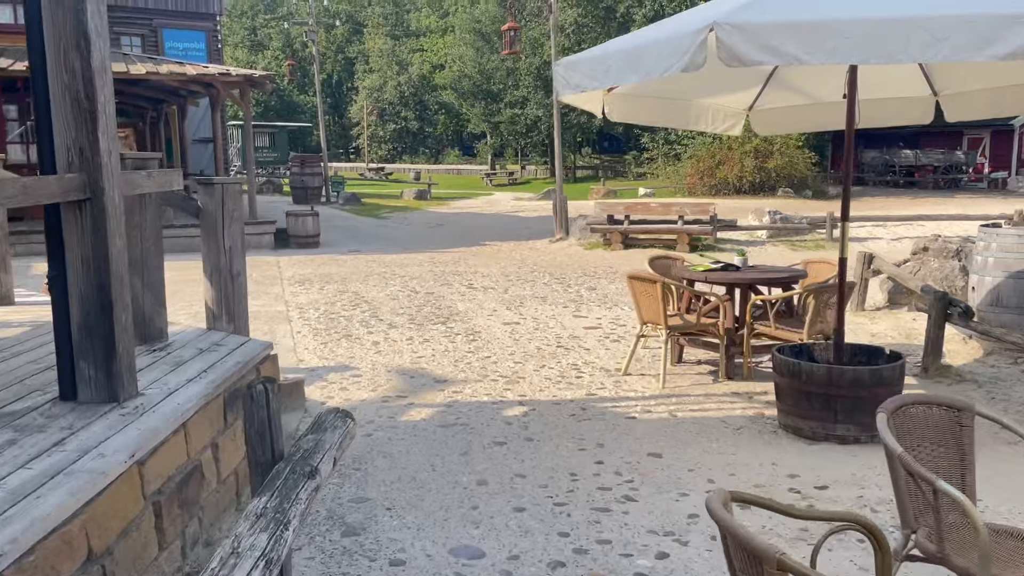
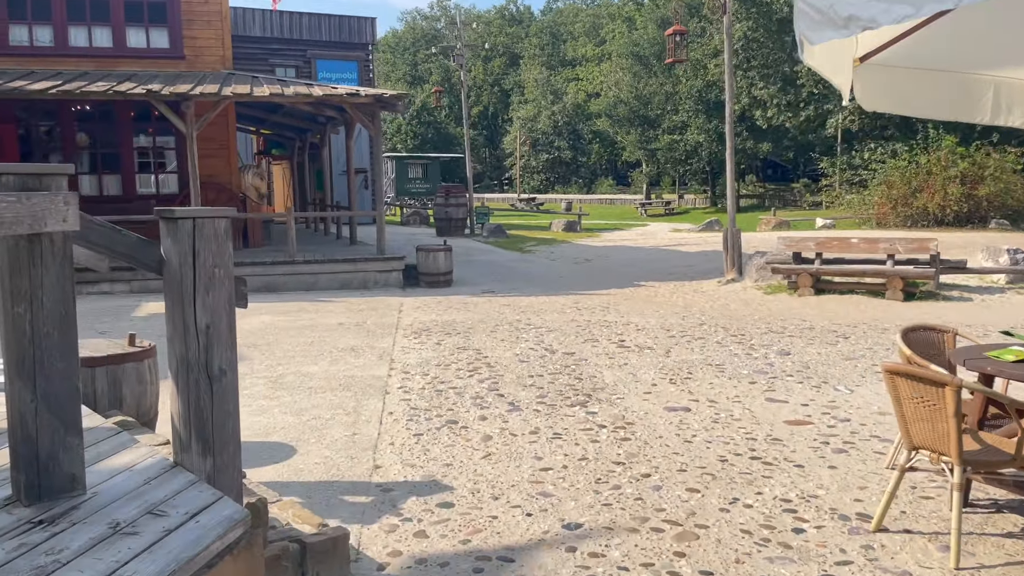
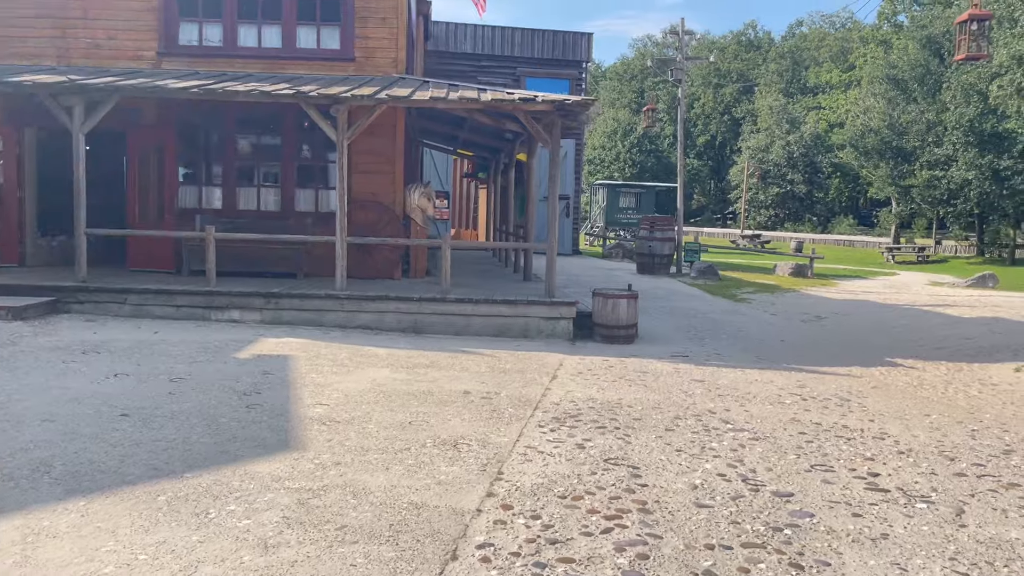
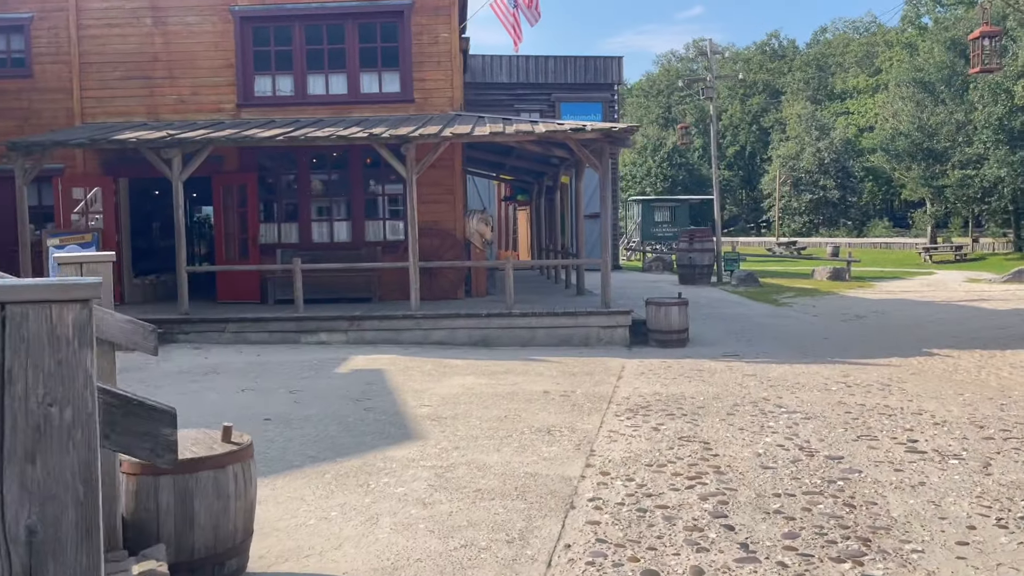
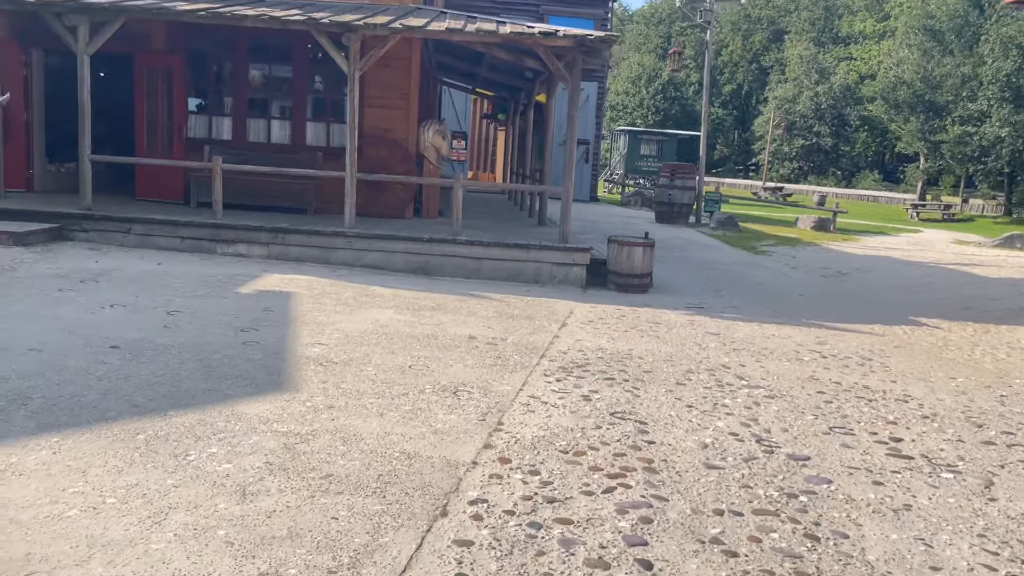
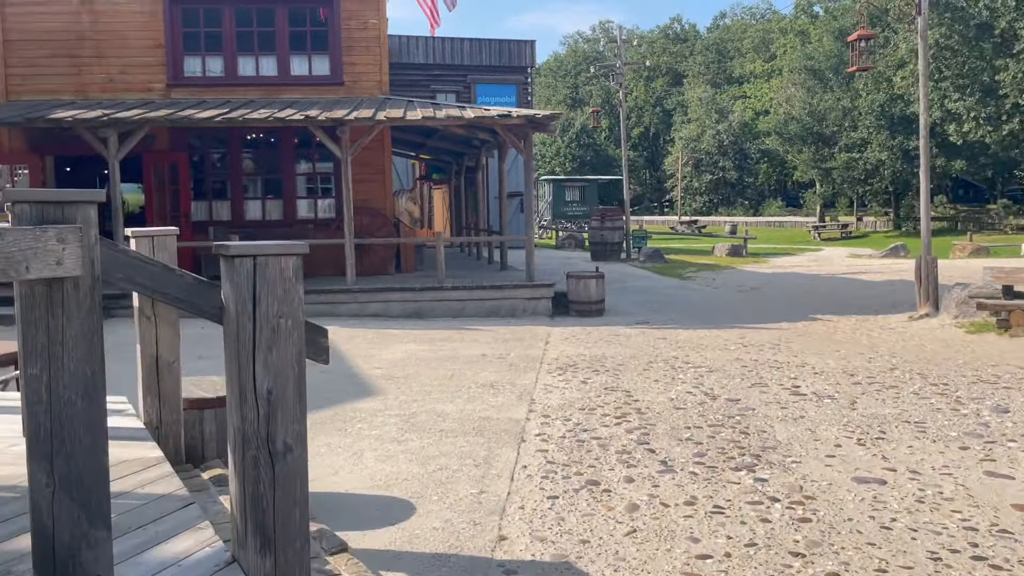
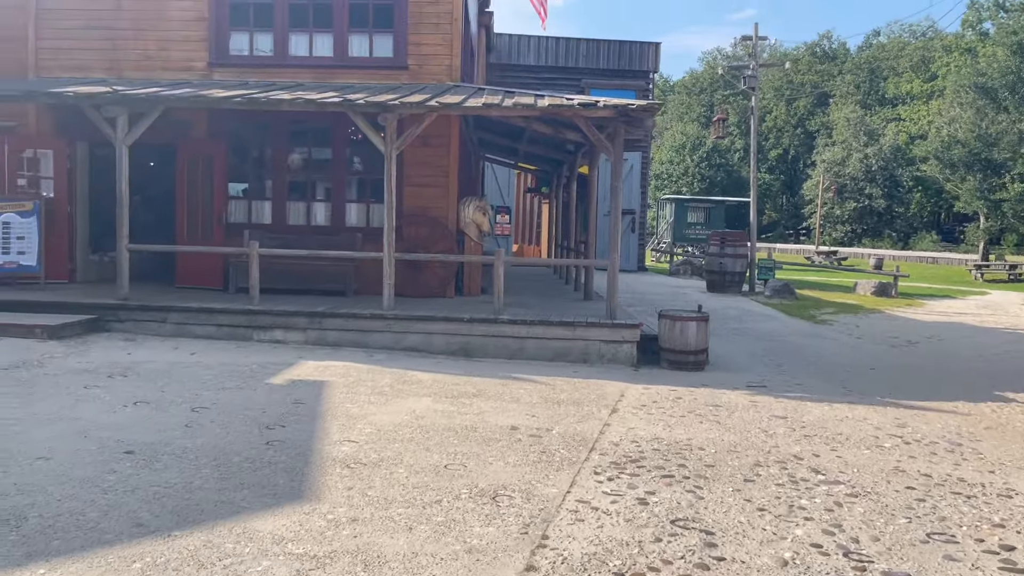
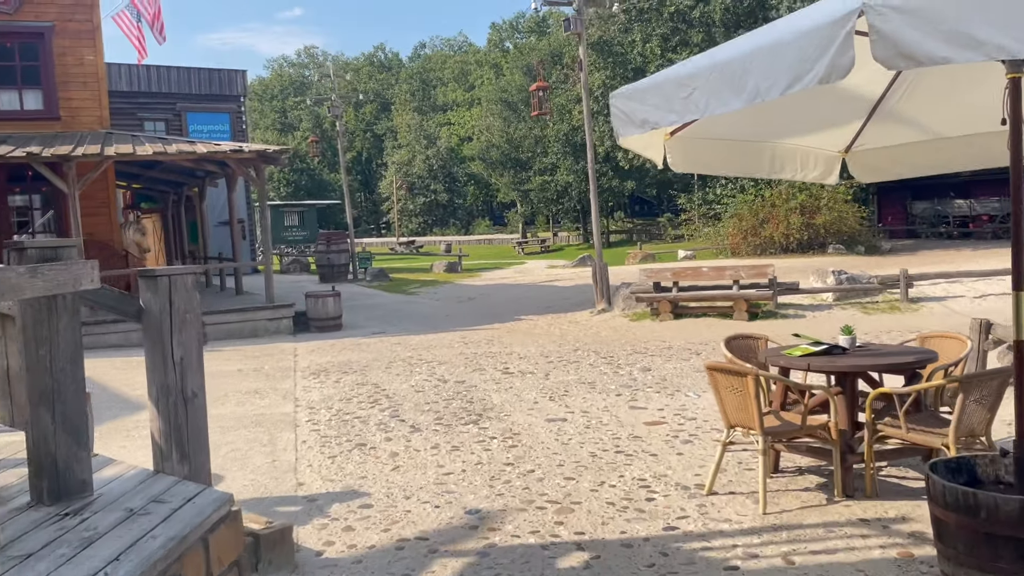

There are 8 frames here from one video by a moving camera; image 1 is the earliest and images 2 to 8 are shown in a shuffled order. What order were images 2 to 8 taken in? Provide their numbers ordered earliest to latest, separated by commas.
8, 2, 6, 4, 3, 5, 7
